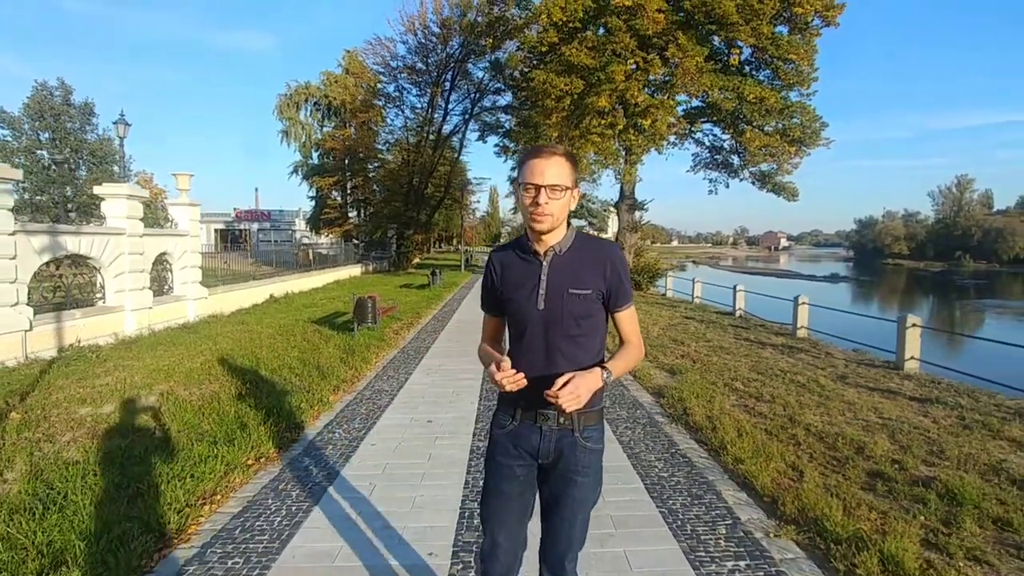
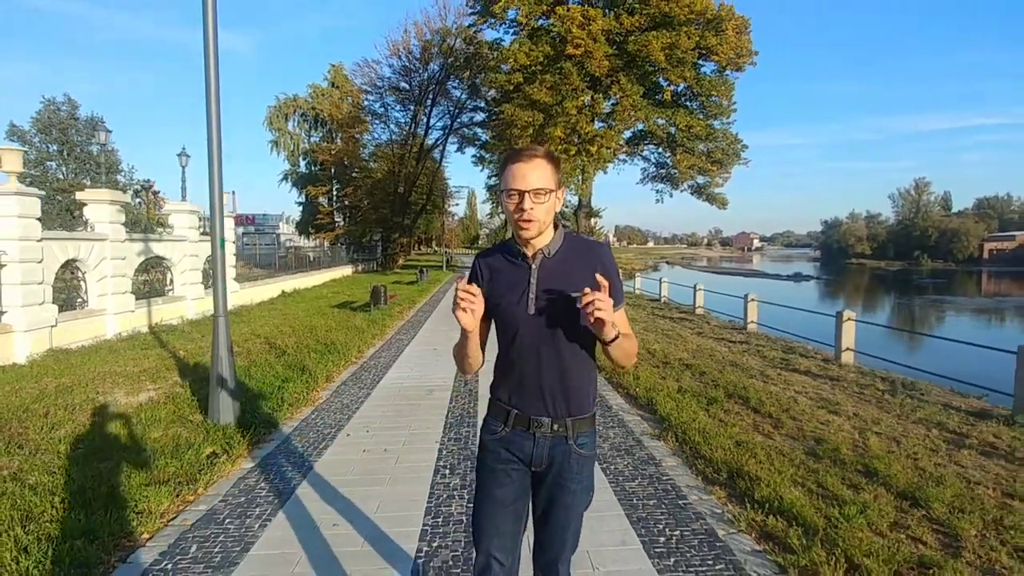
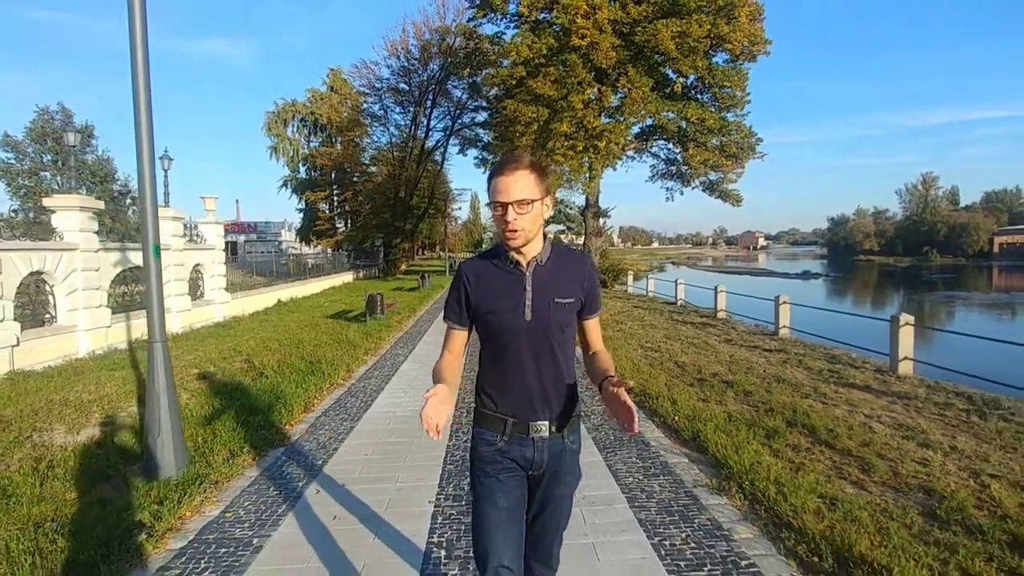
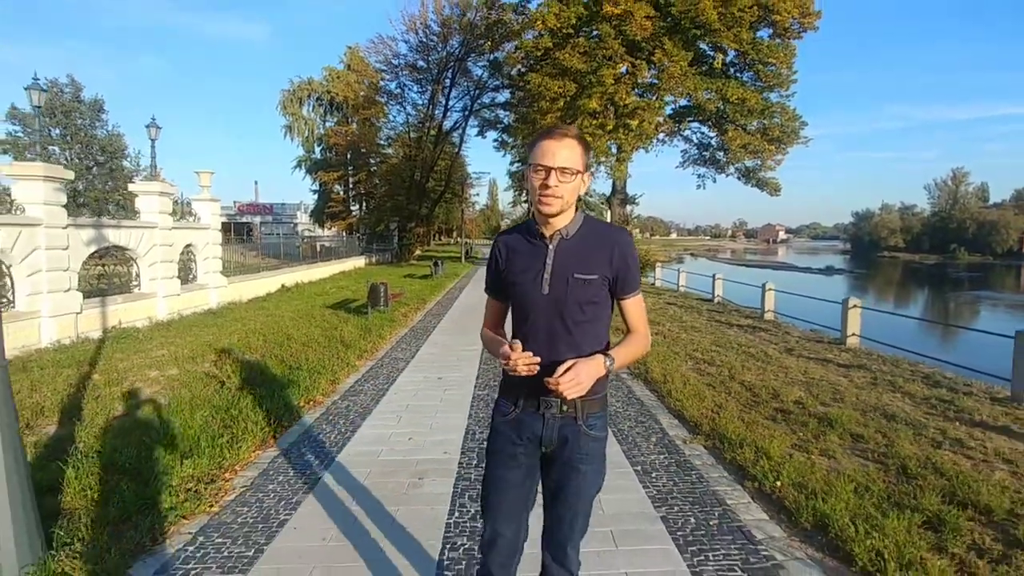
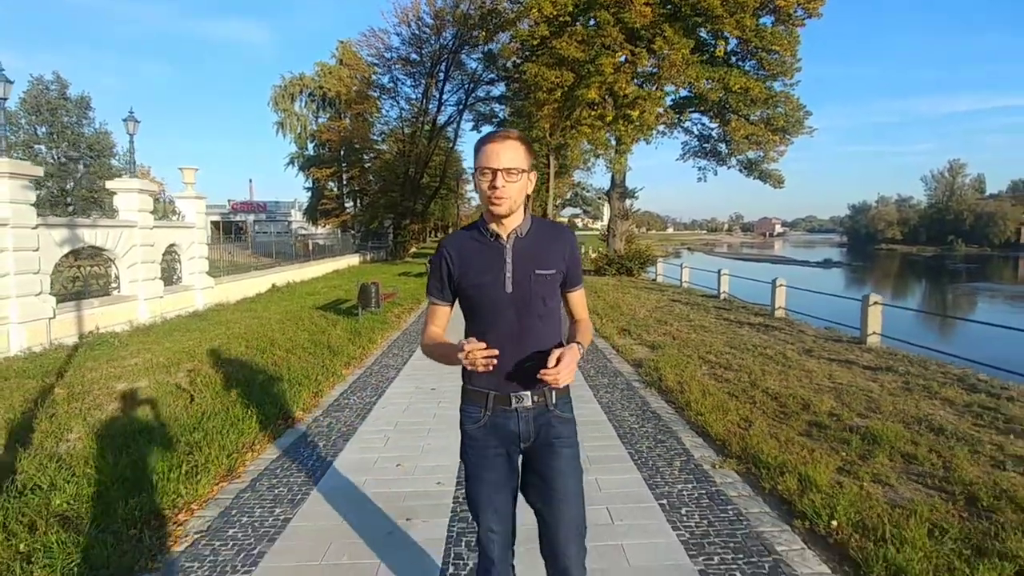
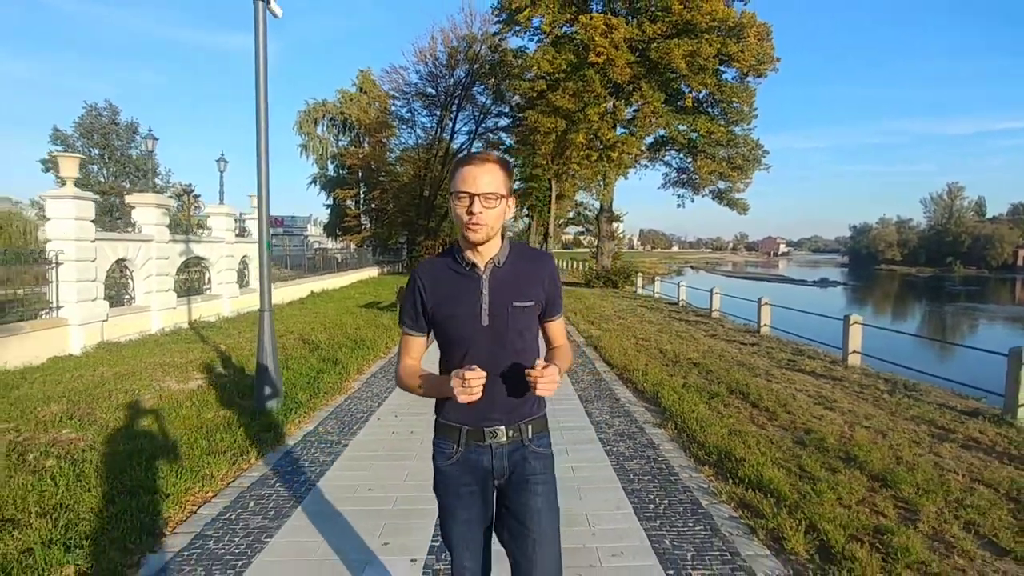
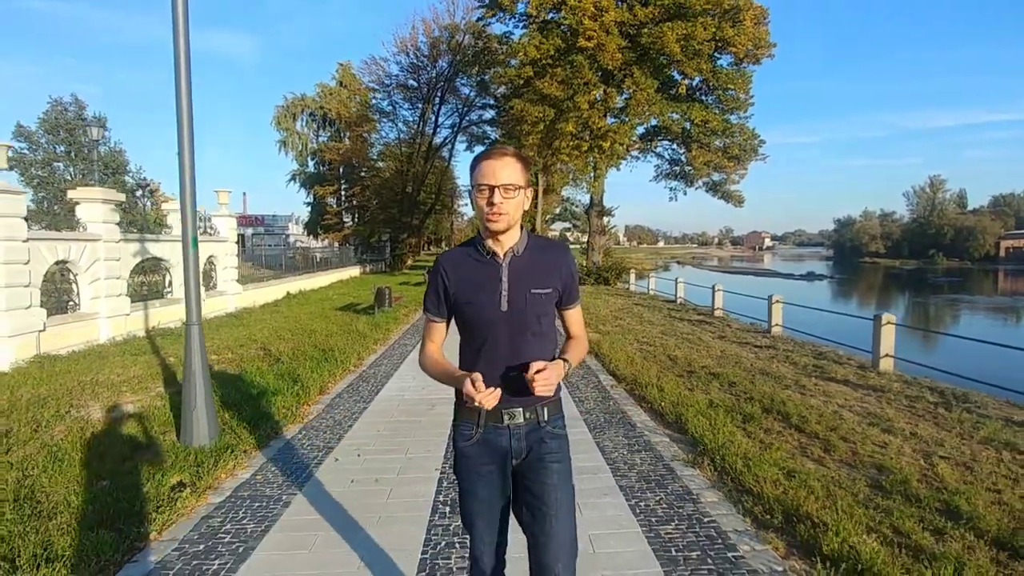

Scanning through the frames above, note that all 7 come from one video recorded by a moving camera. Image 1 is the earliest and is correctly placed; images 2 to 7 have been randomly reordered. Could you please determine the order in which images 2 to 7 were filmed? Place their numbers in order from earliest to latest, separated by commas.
5, 4, 3, 7, 2, 6
